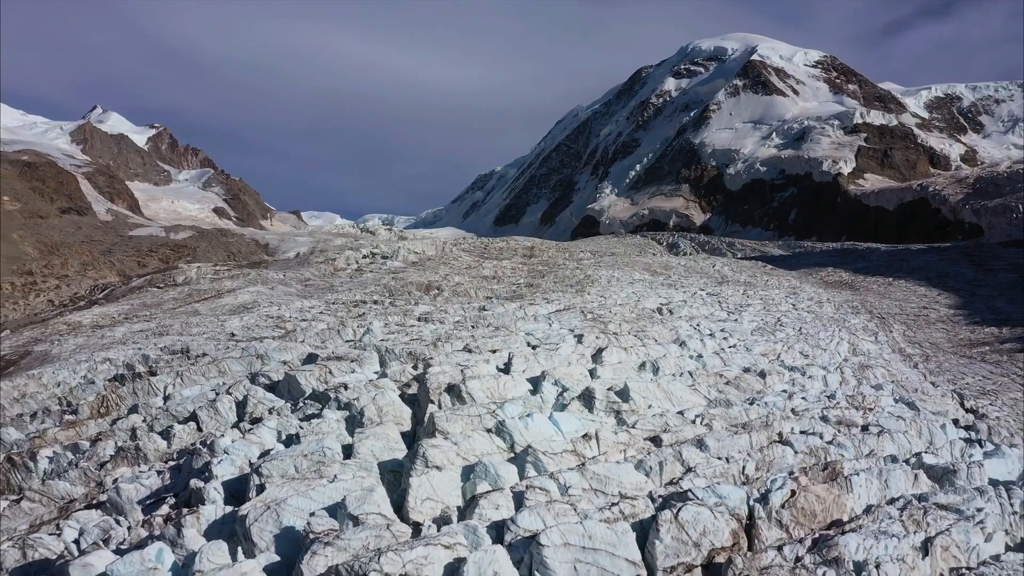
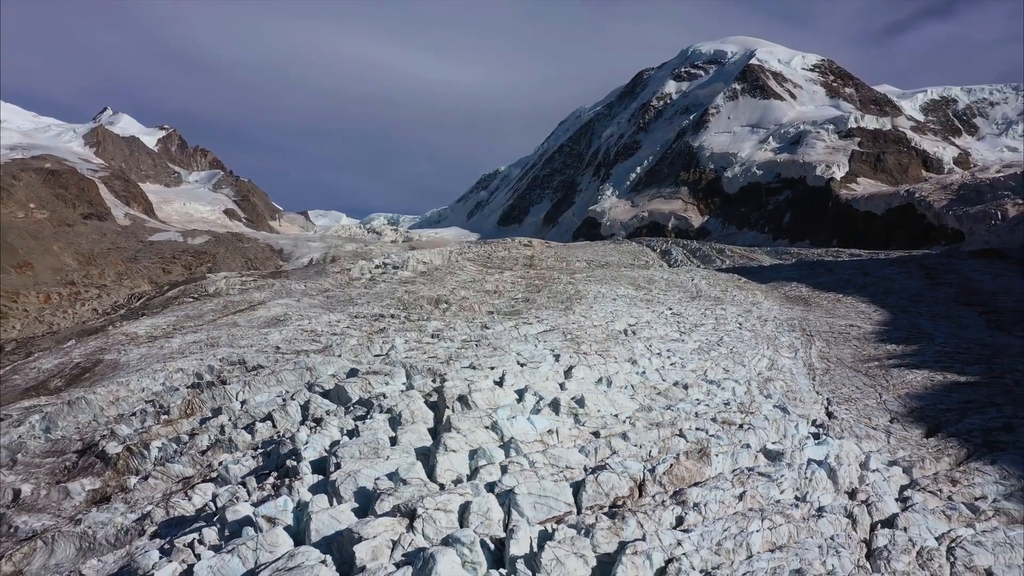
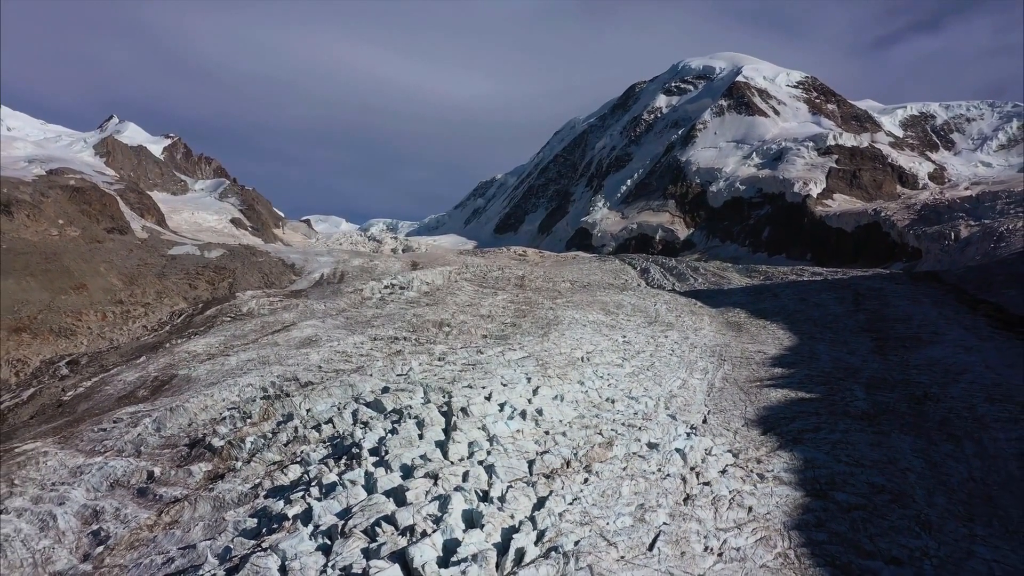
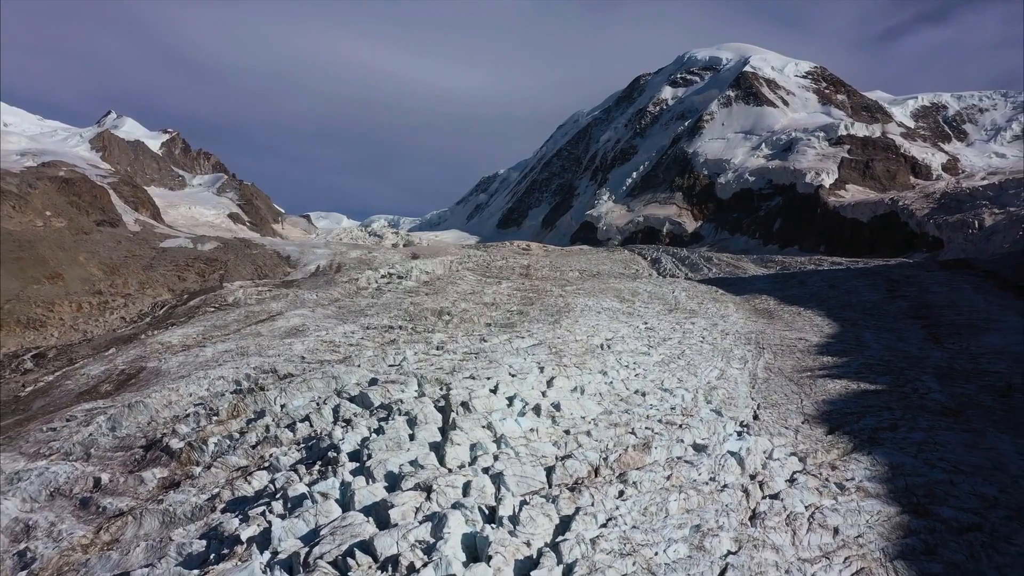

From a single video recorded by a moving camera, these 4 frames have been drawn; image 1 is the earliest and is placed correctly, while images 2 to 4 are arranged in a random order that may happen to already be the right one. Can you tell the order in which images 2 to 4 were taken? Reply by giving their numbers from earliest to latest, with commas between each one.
2, 4, 3
